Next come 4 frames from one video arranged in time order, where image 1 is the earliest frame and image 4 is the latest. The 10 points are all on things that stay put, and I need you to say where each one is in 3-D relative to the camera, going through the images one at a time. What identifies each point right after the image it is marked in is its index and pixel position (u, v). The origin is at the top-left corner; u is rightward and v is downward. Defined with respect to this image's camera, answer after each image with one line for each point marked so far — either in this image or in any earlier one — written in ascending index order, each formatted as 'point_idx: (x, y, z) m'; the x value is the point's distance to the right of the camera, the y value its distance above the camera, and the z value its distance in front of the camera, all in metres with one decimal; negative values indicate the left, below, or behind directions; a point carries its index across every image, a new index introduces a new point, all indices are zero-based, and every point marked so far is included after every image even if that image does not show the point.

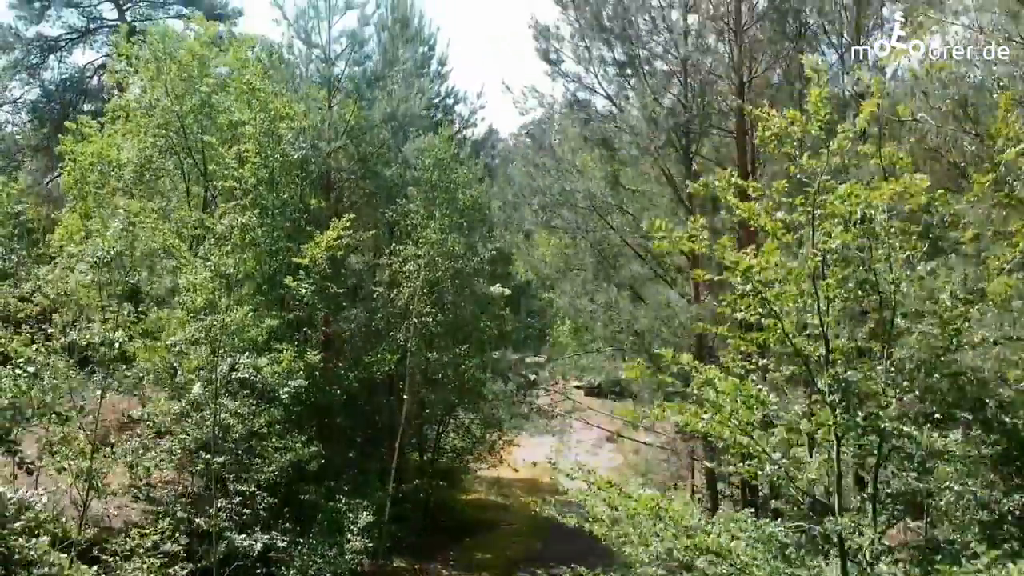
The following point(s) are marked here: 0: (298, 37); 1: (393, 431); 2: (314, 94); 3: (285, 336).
0: (-11.2, +13.0, +14.5) m
1: (-6.0, -7.3, +14.1) m
2: (-10.2, +9.7, +14.4) m
3: (-9.8, -2.1, +12.1) m
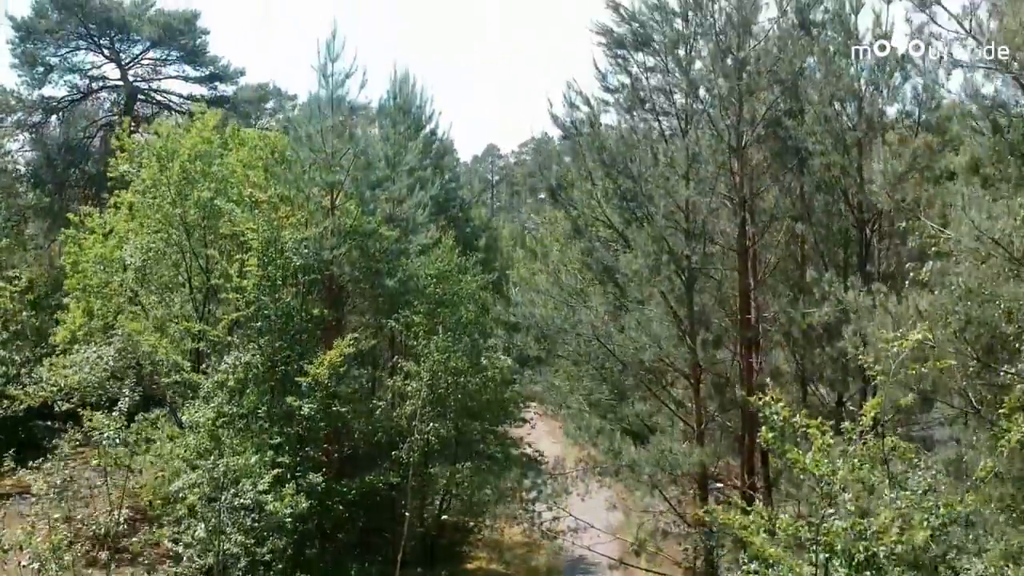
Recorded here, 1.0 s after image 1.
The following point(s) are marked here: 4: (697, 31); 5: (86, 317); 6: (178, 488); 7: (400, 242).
0: (-11.1, +7.8, +14.5) m
1: (-5.9, -12.5, +14.1) m
2: (-10.1, +4.5, +14.4) m
3: (-9.7, -7.3, +12.2) m
4: (+7.5, +10.5, +11.3) m
5: (-23.9, -1.6, +16.2) m
6: (-12.4, -7.4, +10.2) m
7: (-6.0, +2.5, +14.8) m
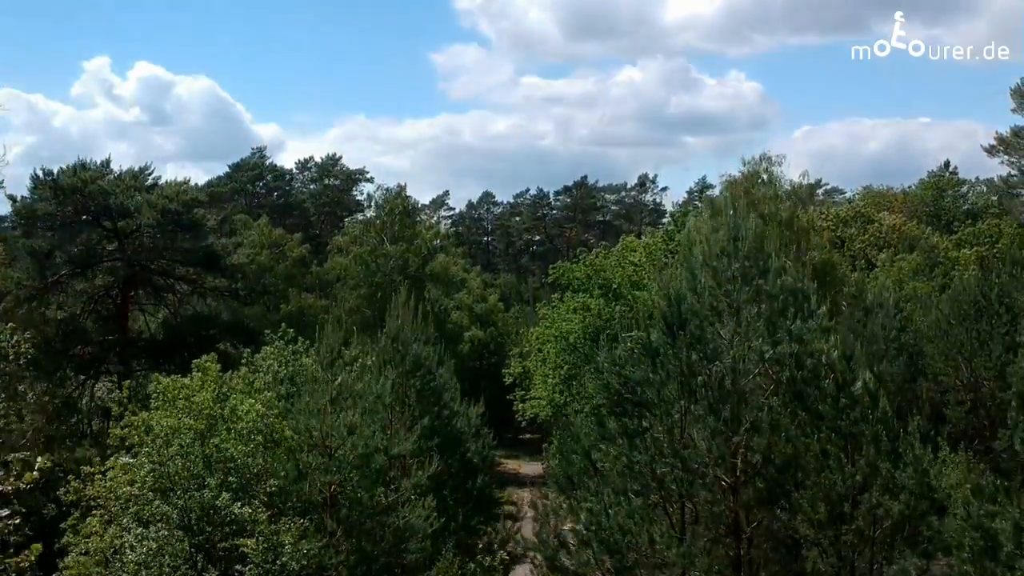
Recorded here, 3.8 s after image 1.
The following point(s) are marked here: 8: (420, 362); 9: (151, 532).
0: (-12.3, +2.5, +16.1) m
1: (-1.2, -15.0, +12.7) m
2: (-10.3, -0.3, +15.5) m
3: (-6.4, -10.9, +11.4) m
4: (+4.6, +11.1, +14.3) m
5: (-21.7, -10.5, +15.6) m
6: (-8.9, -11.4, +9.4) m
7: (-5.8, -1.1, +15.8) m
8: (-6.3, -5.5, +19.3) m
9: (-18.9, -12.8, +14.5) m
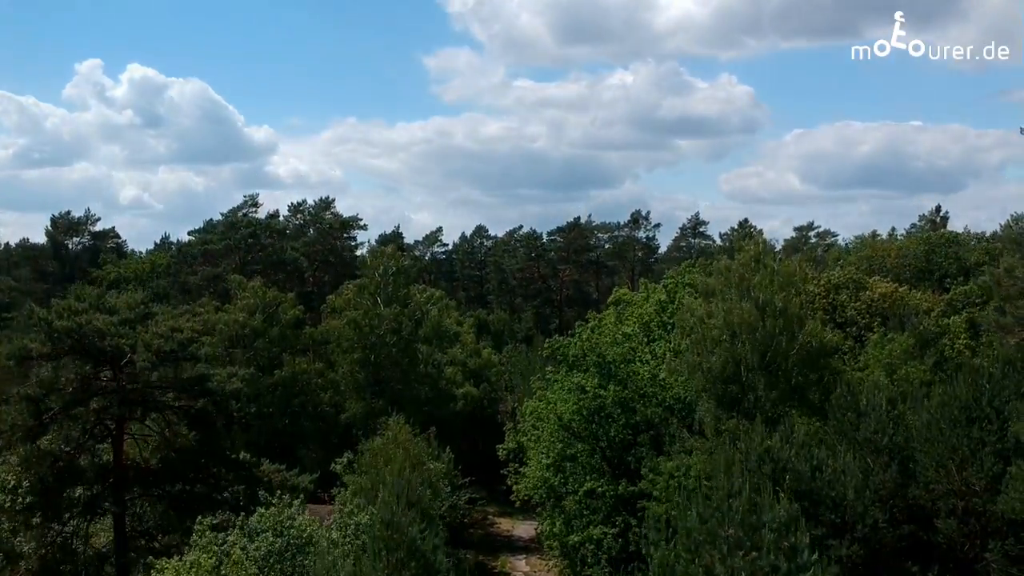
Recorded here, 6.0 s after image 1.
0: (-12.9, -9.3, +16.0) m
1: (-1.3, -26.5, +12.7) m
2: (-10.9, -12.0, +15.4) m
3: (-6.6, -22.5, +11.4) m
4: (+3.8, -0.2, +14.2) m
5: (-21.9, -22.5, +15.5) m
6: (-9.1, -23.1, +9.4) m
7: (-6.3, -12.6, +15.7) m
8: (-6.8, -17.1, +19.3) m
9: (-19.1, -24.7, +14.4) m
